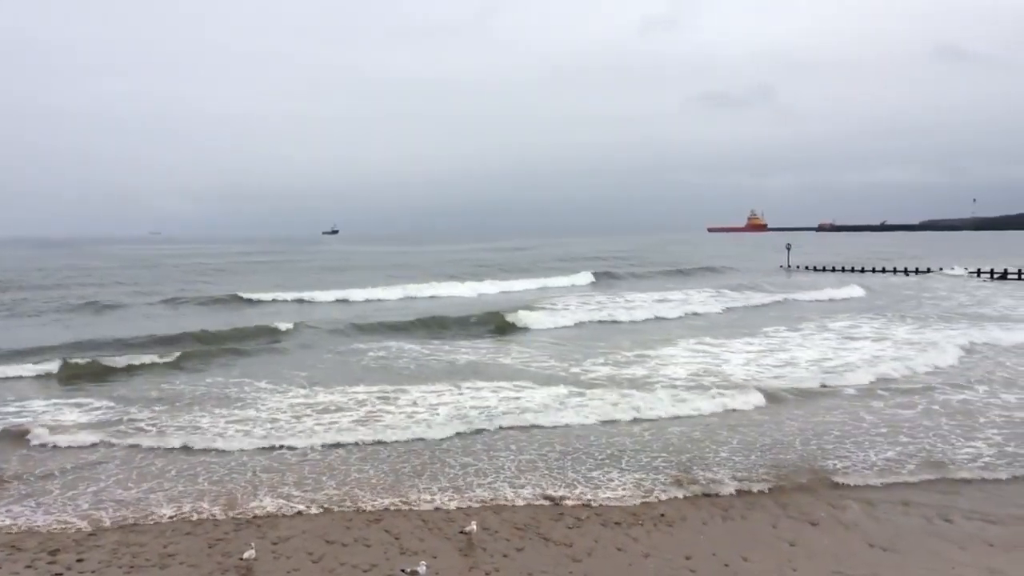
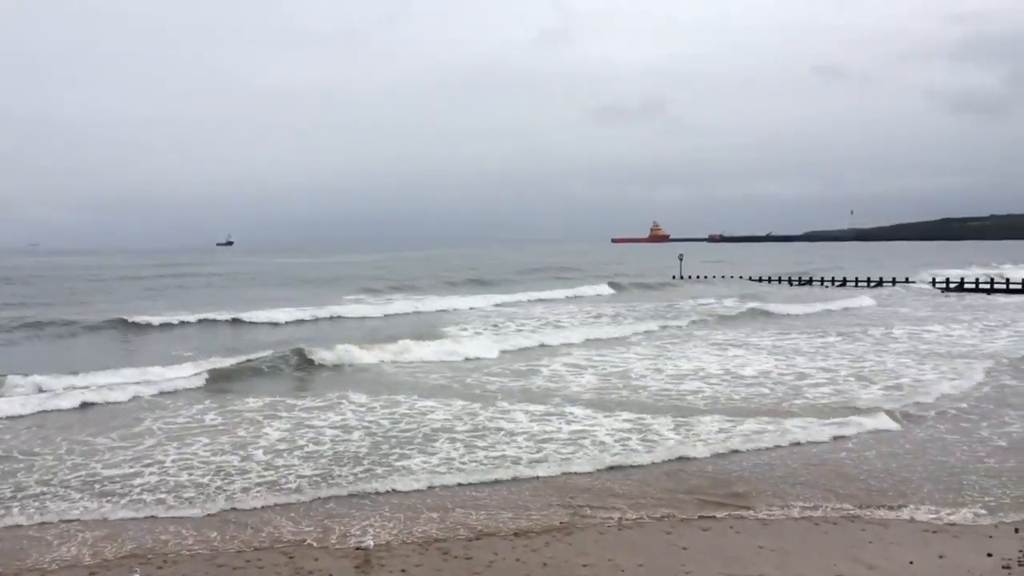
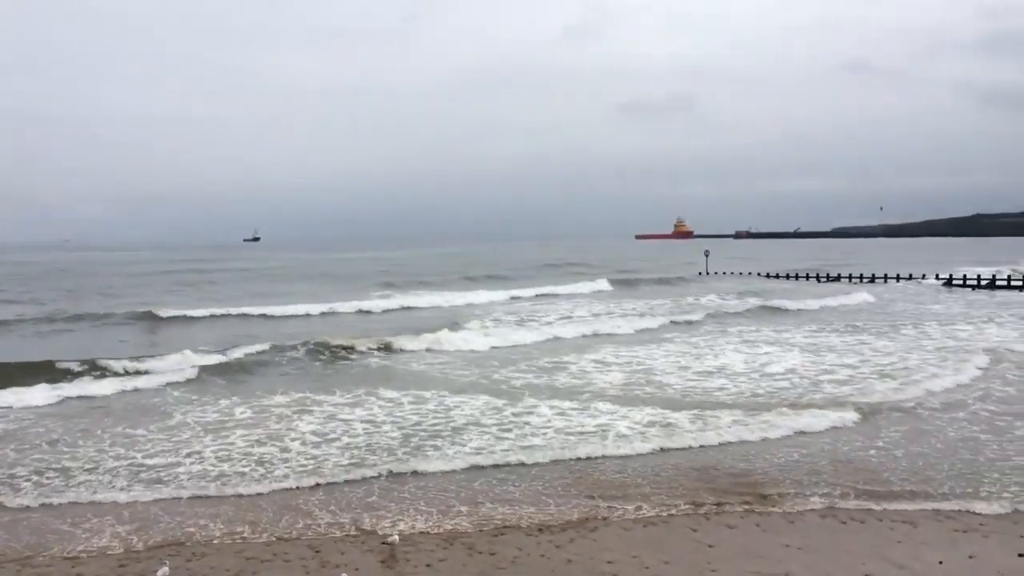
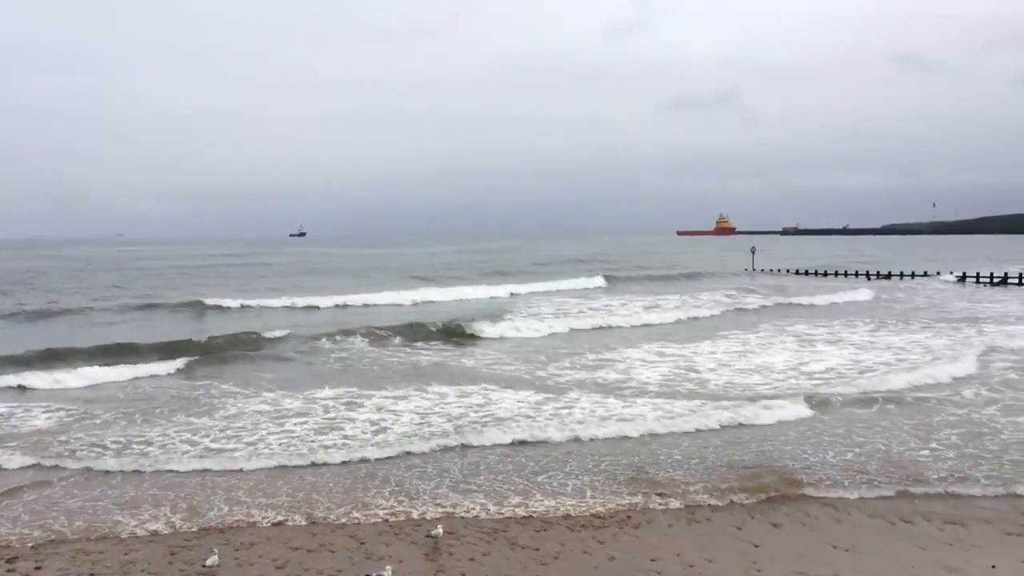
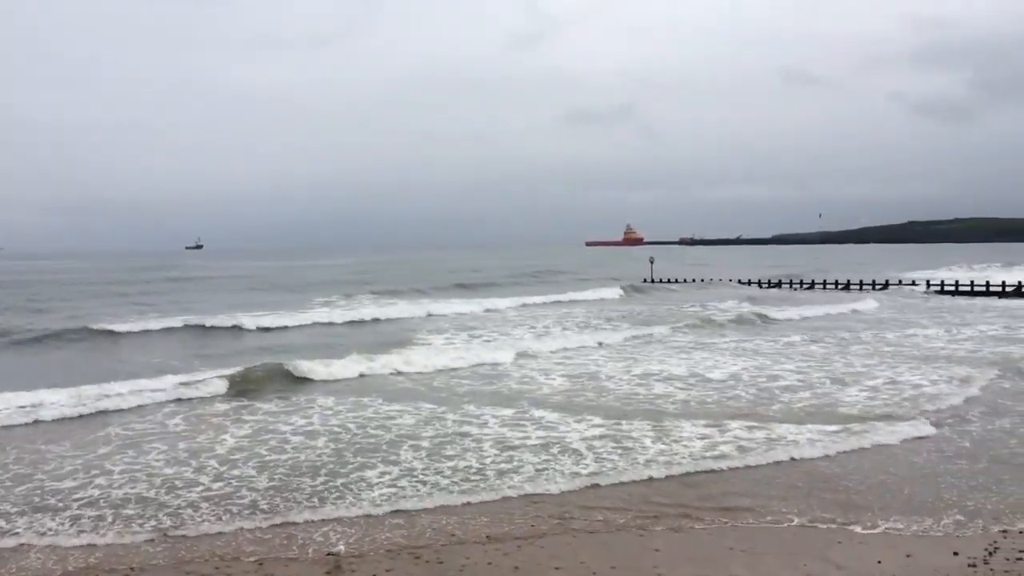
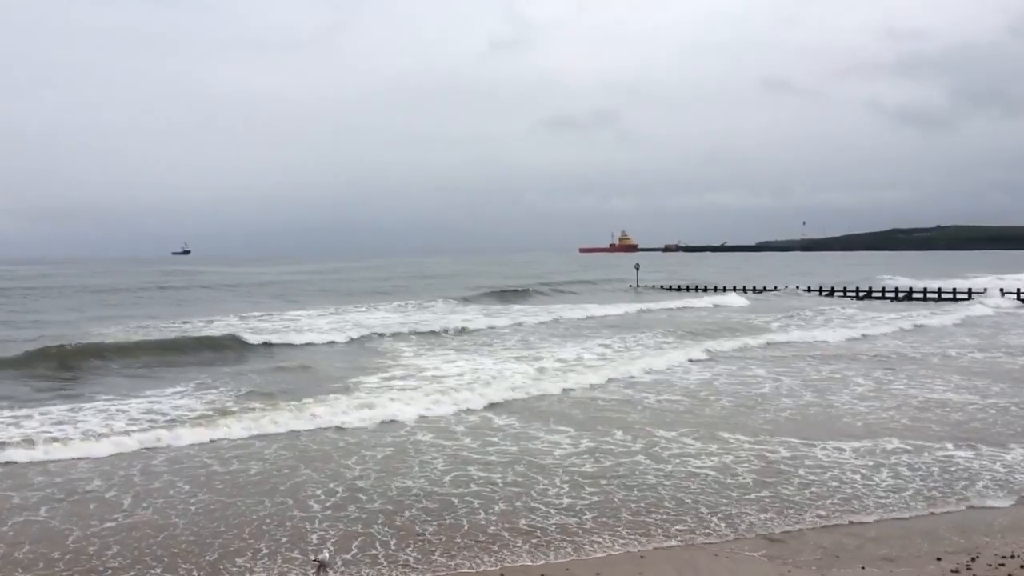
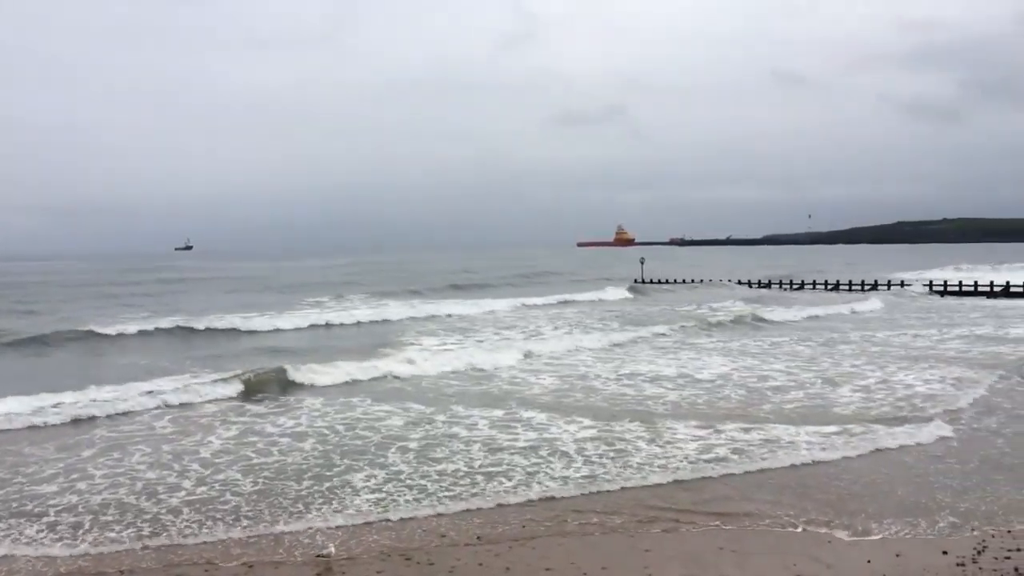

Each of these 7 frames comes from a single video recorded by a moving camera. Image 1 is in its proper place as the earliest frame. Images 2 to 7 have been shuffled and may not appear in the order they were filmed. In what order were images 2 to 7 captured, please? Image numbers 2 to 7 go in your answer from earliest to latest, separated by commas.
4, 3, 2, 5, 7, 6
